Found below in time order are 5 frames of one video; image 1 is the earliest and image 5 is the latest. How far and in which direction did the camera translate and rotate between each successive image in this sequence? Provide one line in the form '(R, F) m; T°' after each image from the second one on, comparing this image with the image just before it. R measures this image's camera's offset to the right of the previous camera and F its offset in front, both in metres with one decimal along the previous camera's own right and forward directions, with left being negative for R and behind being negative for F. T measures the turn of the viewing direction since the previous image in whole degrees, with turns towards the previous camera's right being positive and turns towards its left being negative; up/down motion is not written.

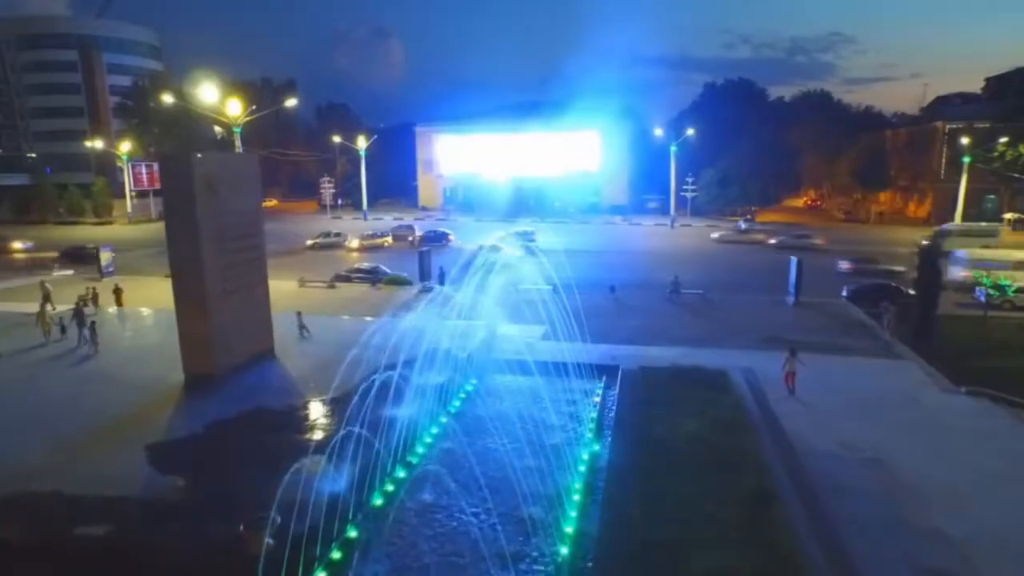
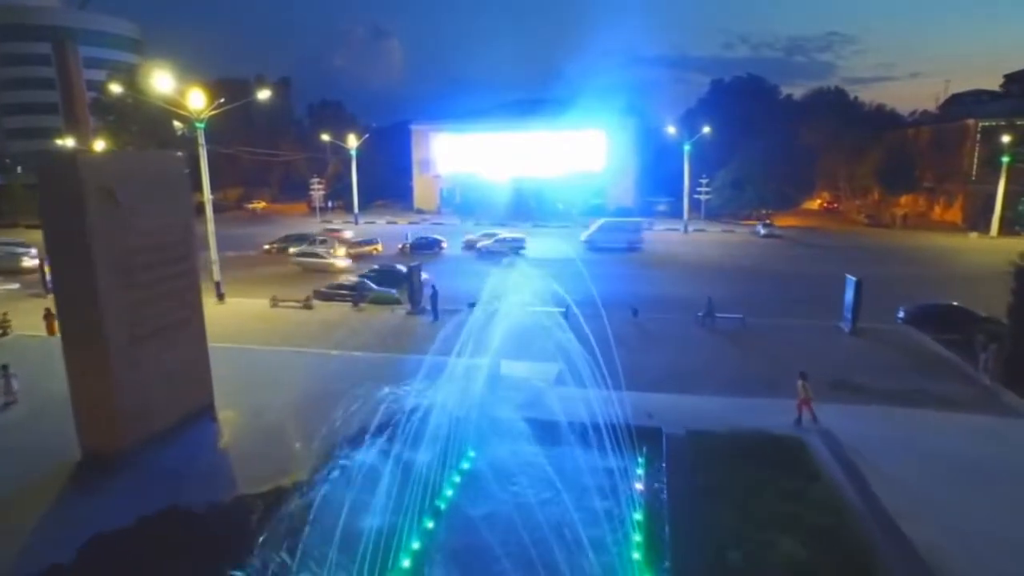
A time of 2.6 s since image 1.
(-0.2, +3.3) m; 0°
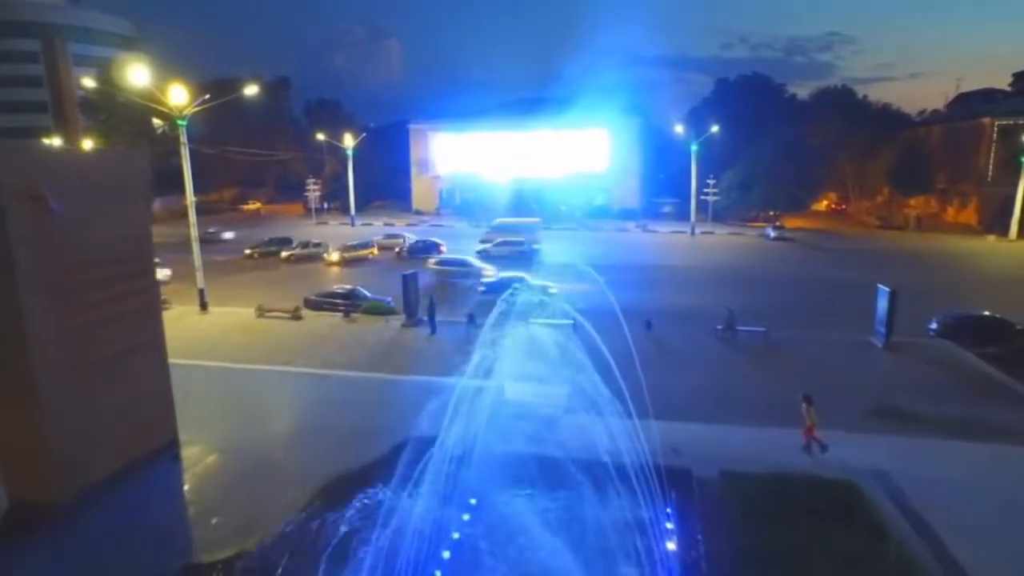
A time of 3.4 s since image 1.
(-0.1, +1.4) m; 0°
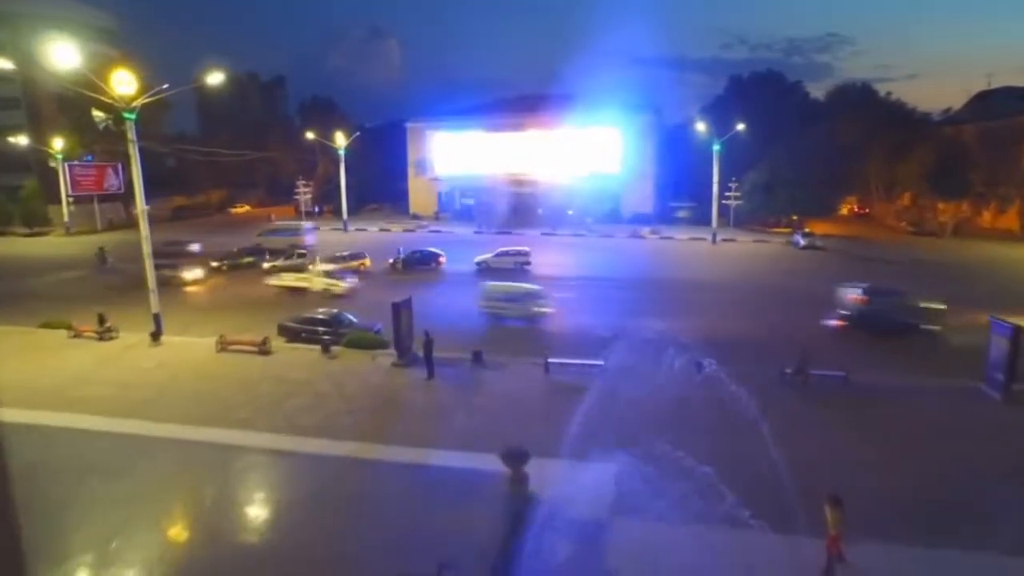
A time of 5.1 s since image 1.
(-0.4, +3.5) m; 0°
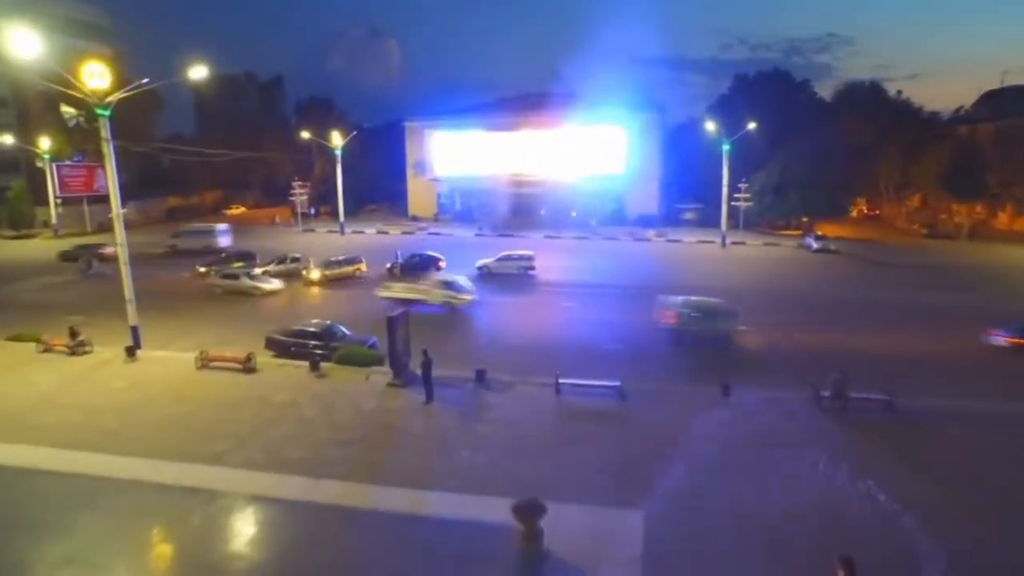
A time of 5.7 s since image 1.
(-0.2, +1.4) m; 0°
